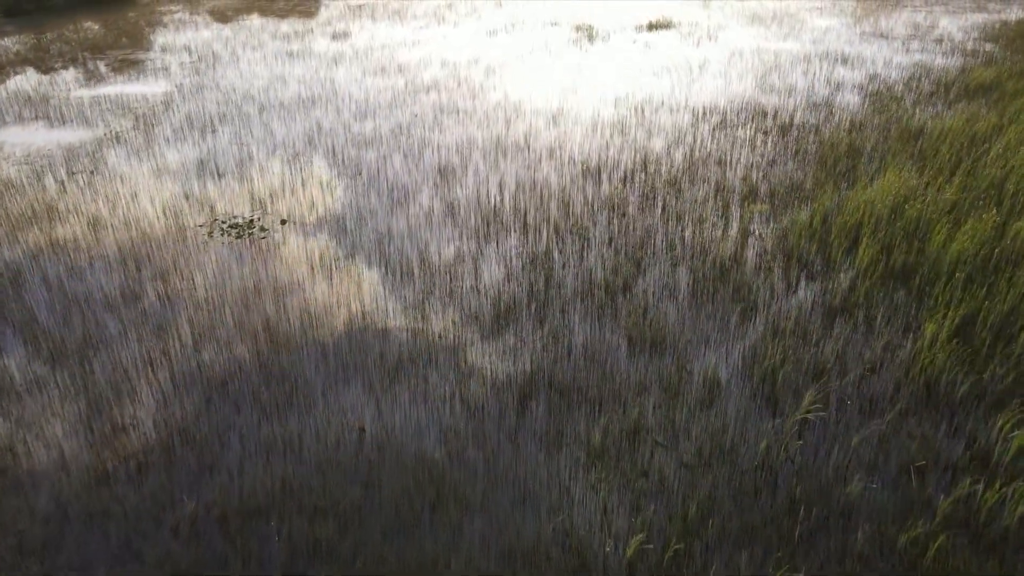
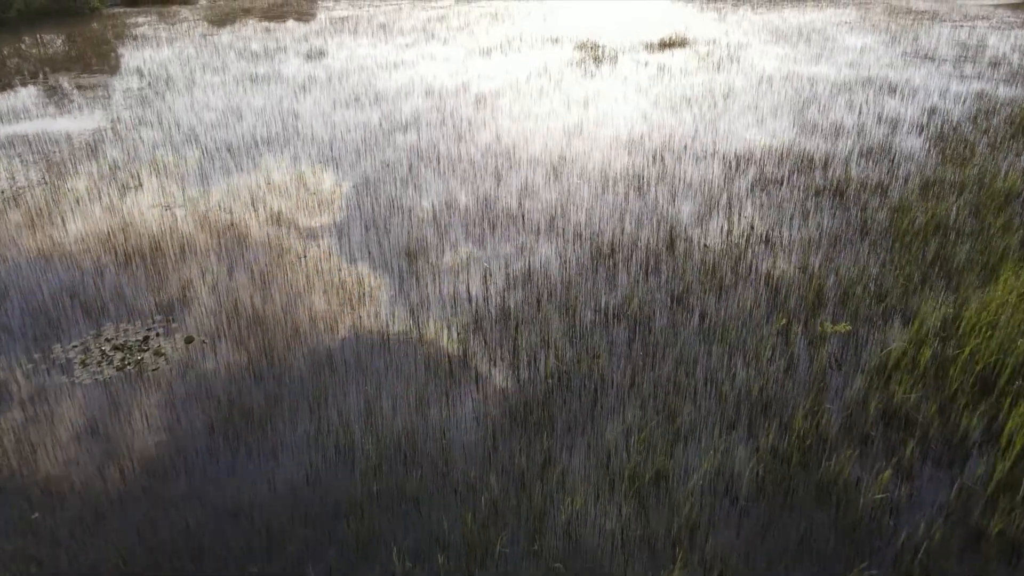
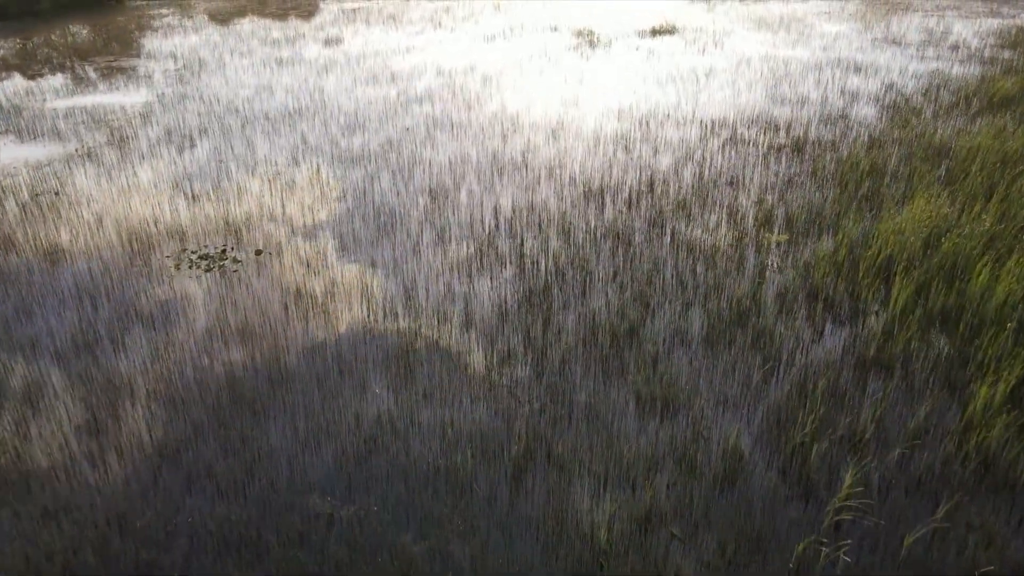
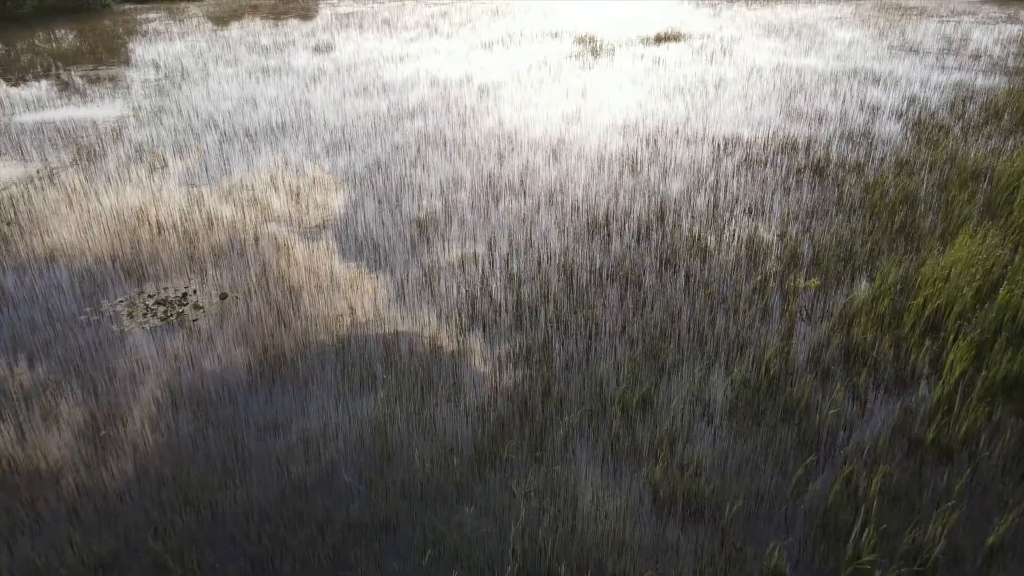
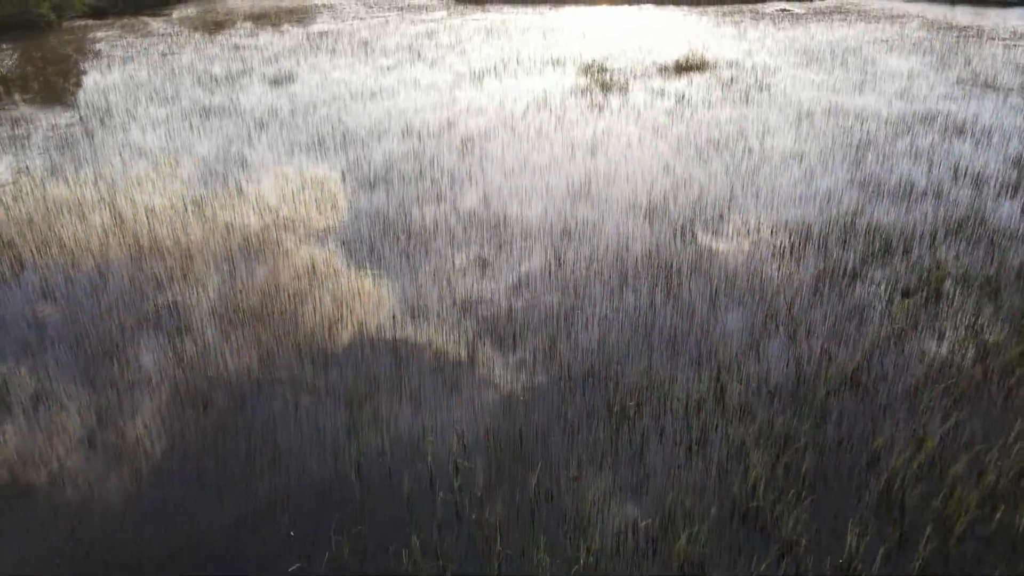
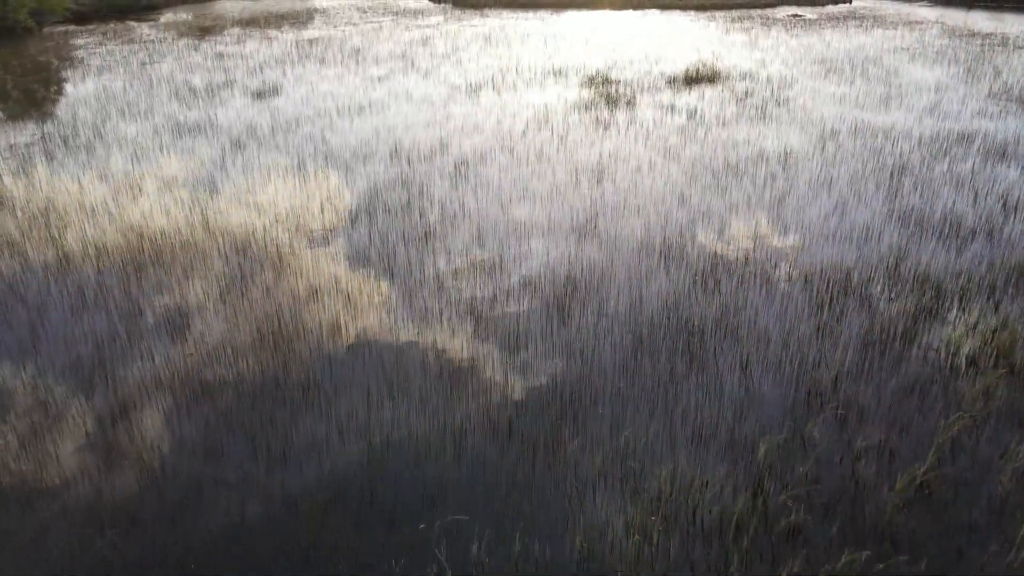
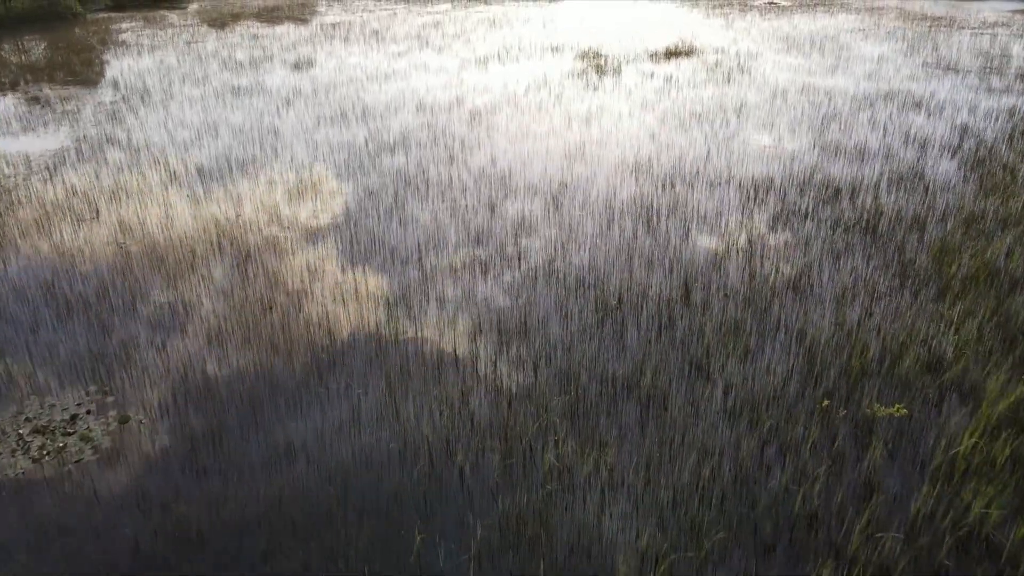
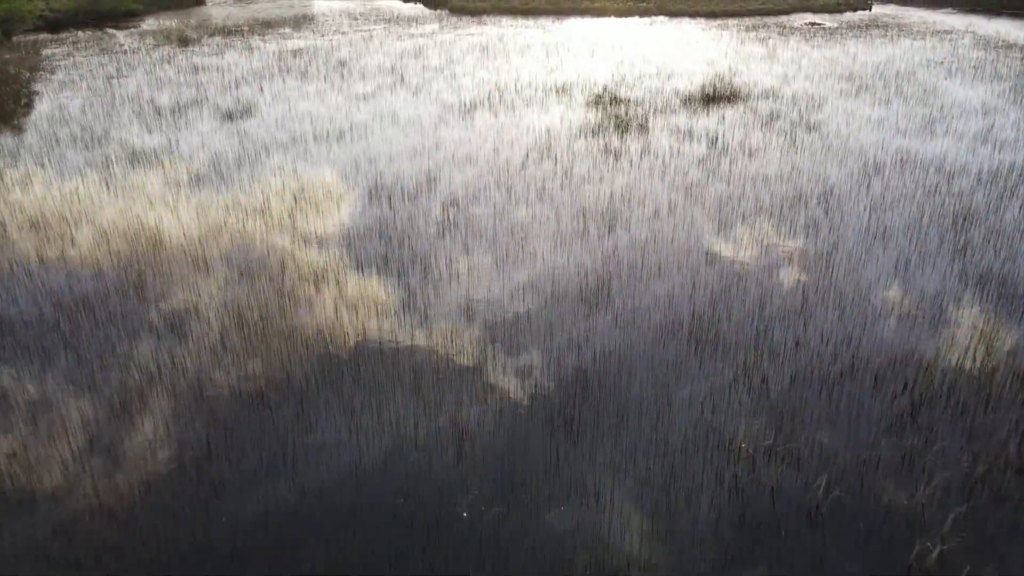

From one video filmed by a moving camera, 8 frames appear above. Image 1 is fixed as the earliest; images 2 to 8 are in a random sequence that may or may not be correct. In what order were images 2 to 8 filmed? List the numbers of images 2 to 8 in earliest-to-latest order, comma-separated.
3, 4, 2, 7, 5, 6, 8
